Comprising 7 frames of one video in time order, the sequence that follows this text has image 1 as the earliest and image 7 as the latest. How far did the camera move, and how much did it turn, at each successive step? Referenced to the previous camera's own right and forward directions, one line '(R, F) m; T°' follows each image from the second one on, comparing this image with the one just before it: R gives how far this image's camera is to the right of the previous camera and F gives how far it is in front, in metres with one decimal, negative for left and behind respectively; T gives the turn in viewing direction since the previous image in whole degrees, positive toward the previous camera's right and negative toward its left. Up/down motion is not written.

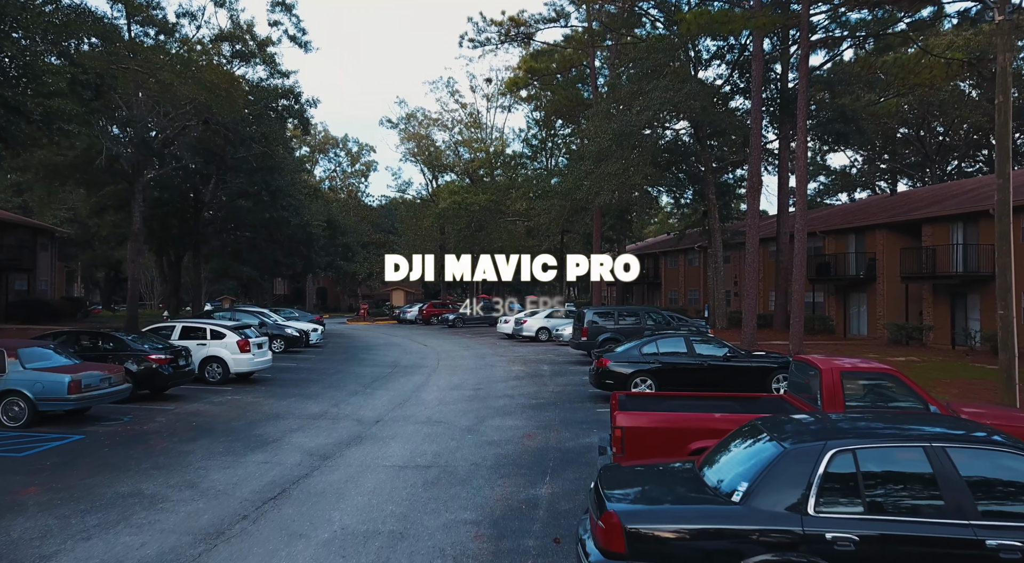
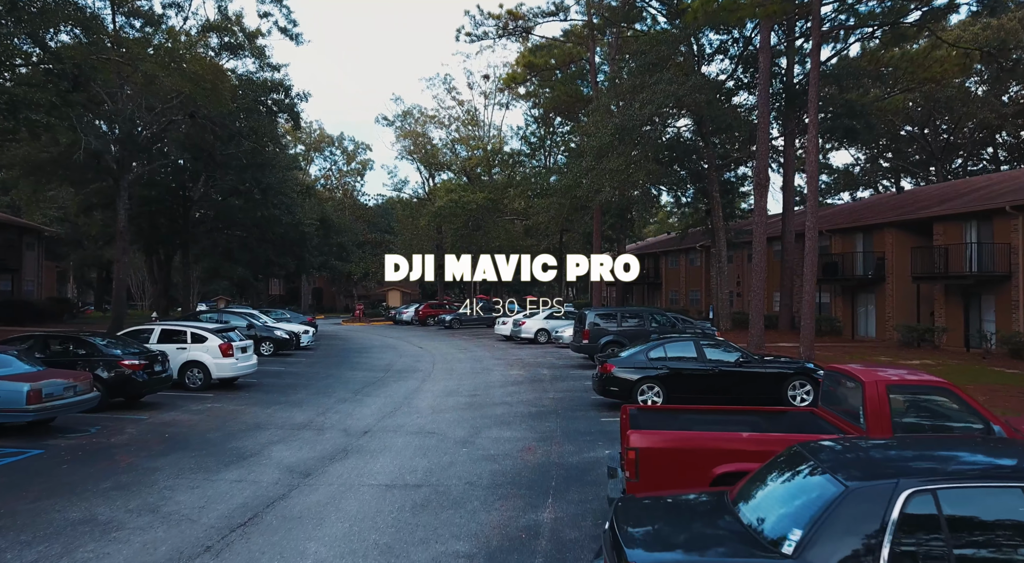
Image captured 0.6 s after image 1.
(0.0, +0.8) m; 0°
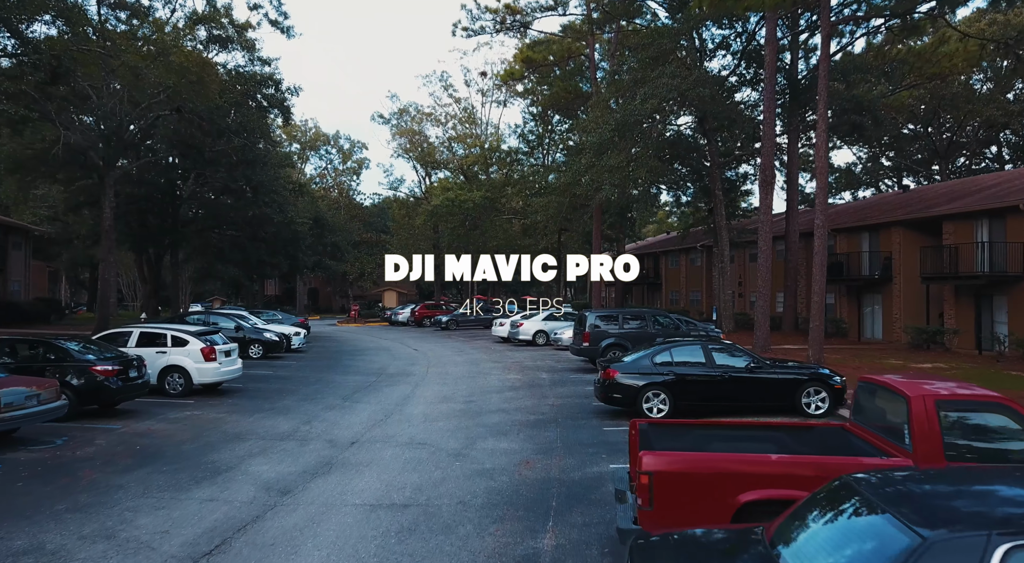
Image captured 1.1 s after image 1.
(0.0, +0.7) m; 0°
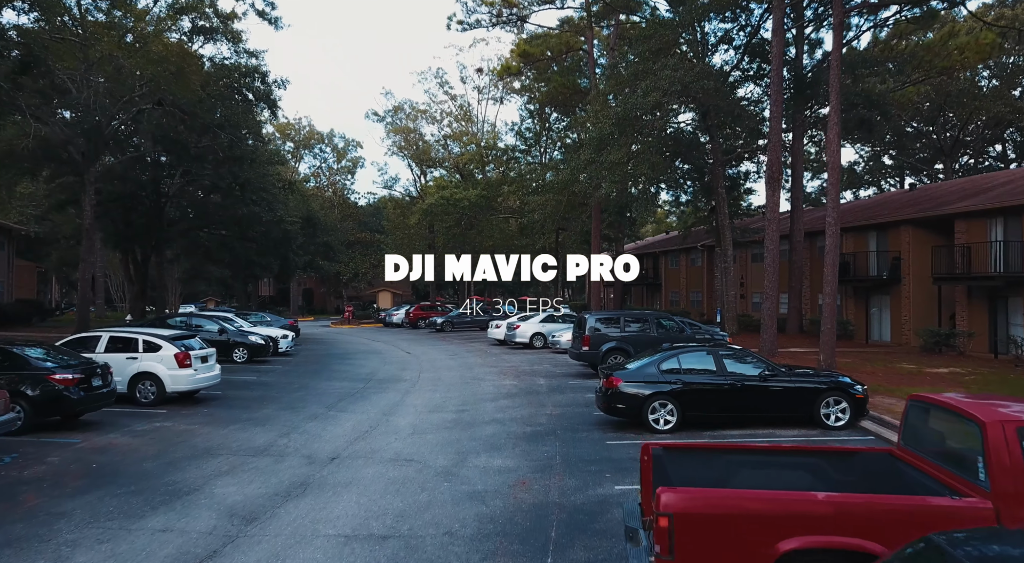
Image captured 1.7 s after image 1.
(0.0, +0.9) m; 0°
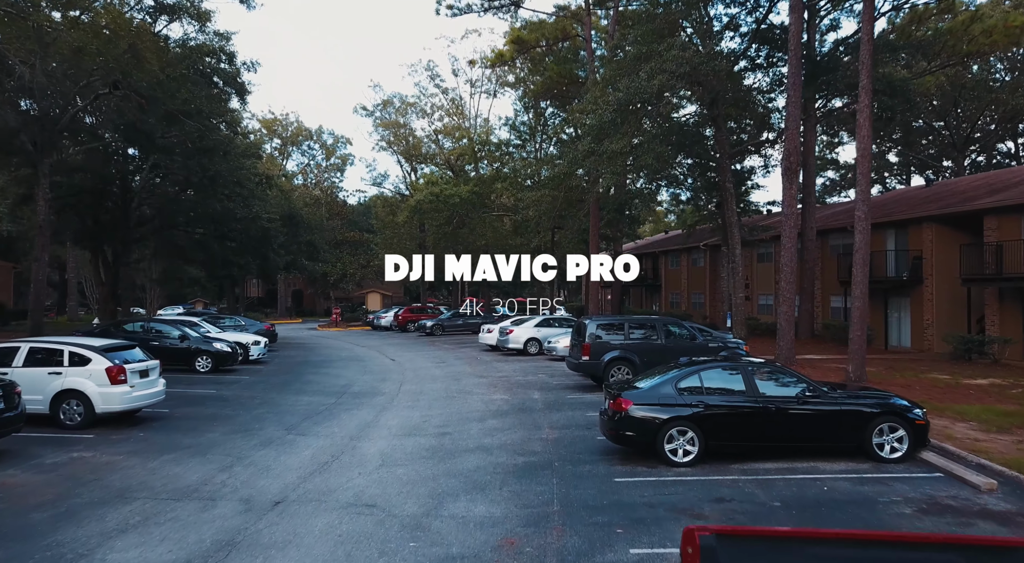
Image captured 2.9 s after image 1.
(+0.1, +1.8) m; 0°
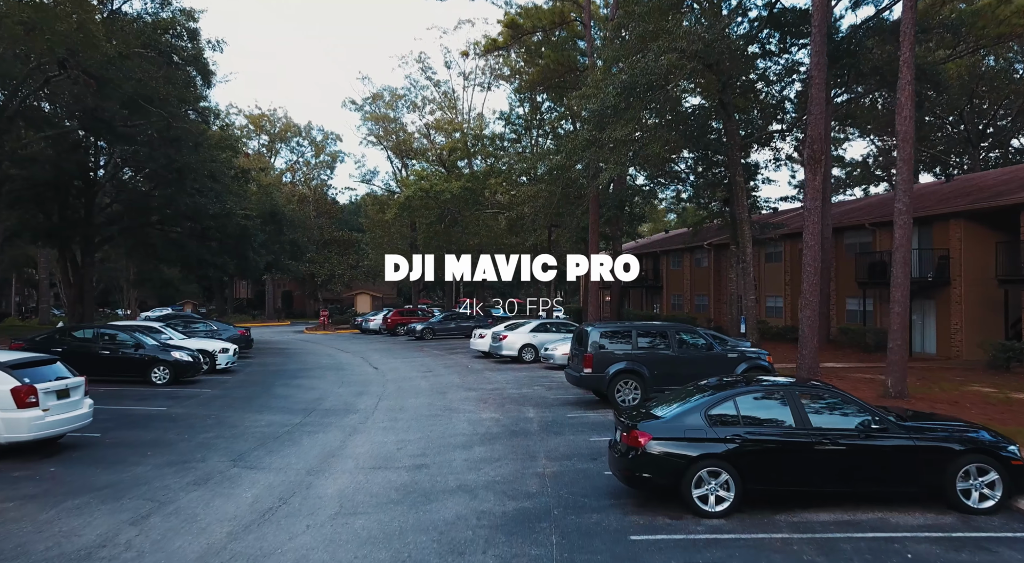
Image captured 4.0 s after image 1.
(+0.1, +1.8) m; 0°
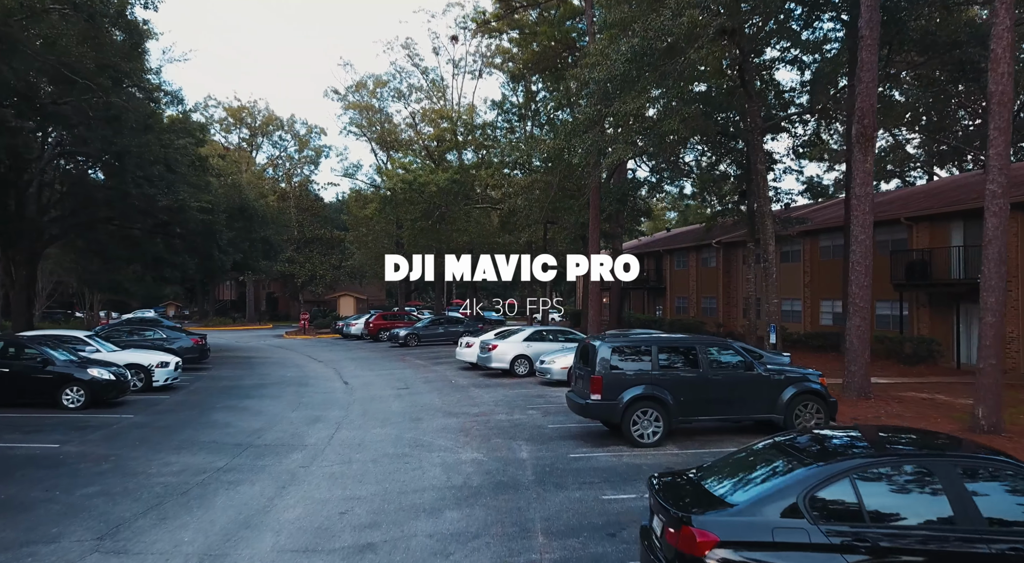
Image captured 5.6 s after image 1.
(+0.1, +2.7) m; 0°
